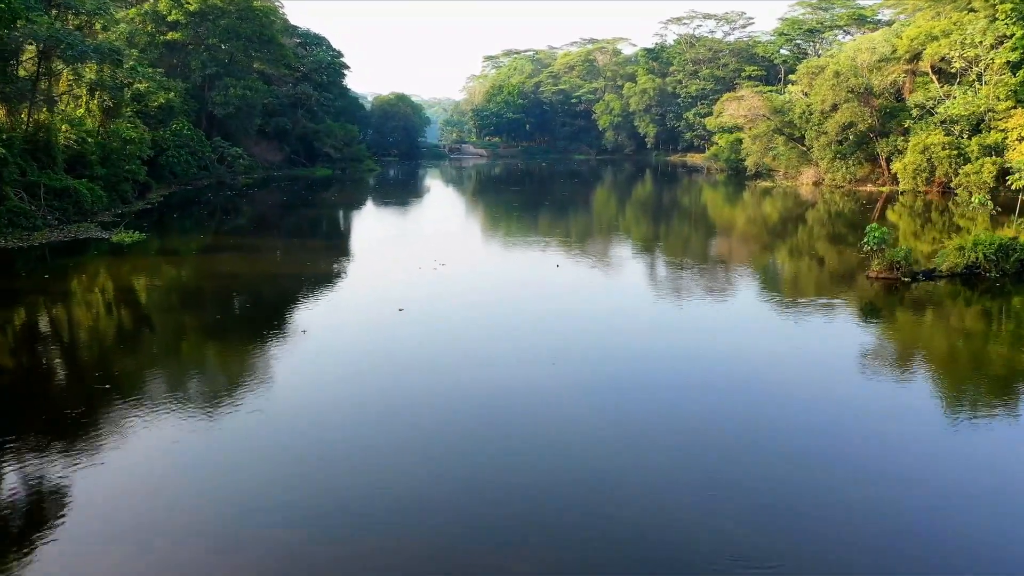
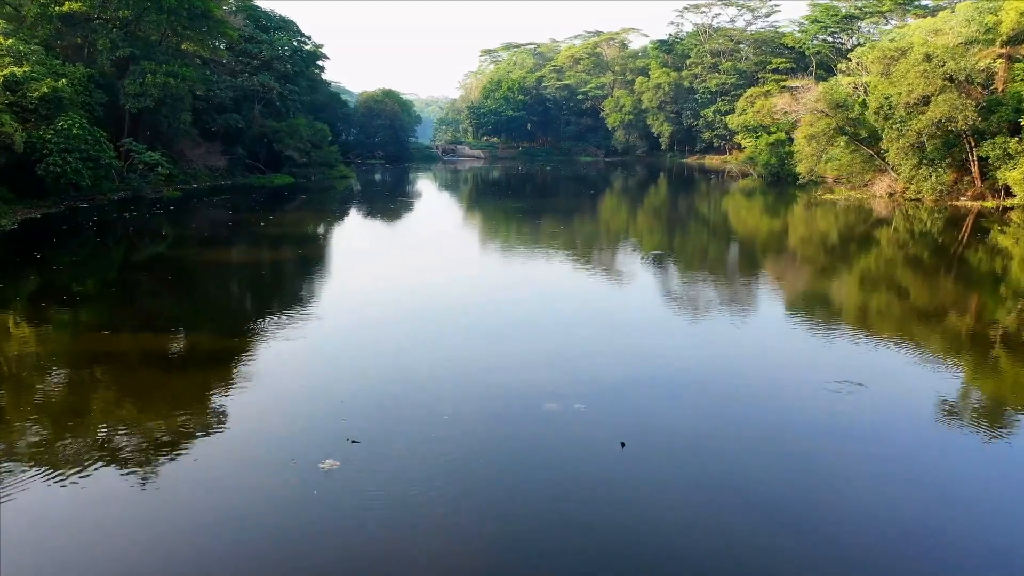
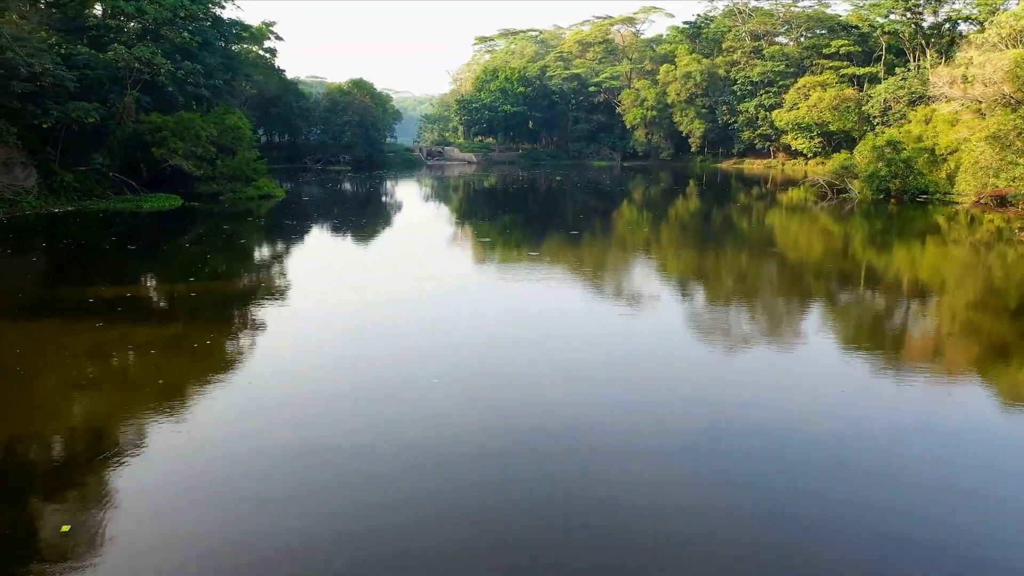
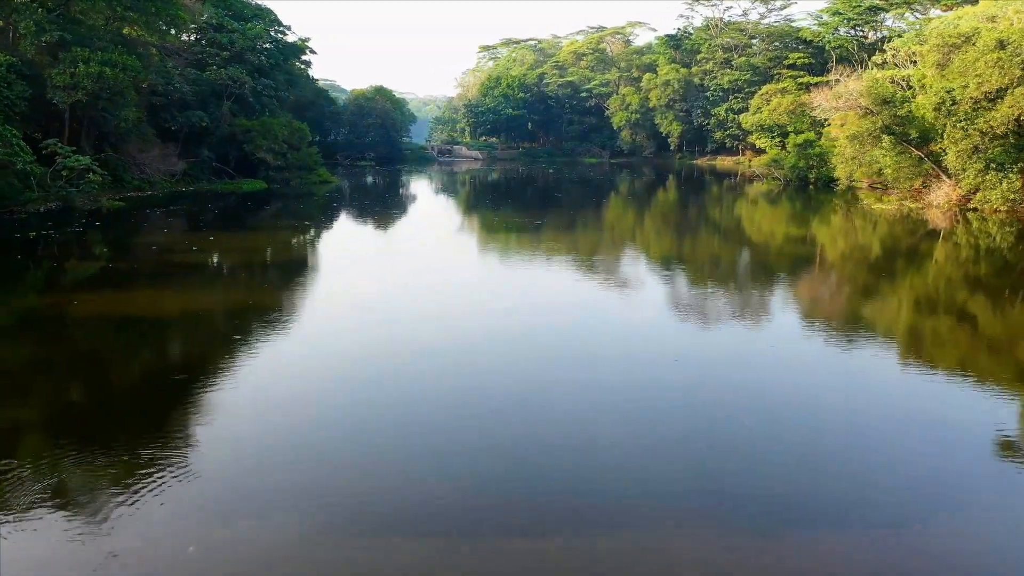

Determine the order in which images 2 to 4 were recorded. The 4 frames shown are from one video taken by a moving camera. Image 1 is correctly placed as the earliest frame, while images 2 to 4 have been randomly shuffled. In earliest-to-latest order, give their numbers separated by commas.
2, 4, 3
